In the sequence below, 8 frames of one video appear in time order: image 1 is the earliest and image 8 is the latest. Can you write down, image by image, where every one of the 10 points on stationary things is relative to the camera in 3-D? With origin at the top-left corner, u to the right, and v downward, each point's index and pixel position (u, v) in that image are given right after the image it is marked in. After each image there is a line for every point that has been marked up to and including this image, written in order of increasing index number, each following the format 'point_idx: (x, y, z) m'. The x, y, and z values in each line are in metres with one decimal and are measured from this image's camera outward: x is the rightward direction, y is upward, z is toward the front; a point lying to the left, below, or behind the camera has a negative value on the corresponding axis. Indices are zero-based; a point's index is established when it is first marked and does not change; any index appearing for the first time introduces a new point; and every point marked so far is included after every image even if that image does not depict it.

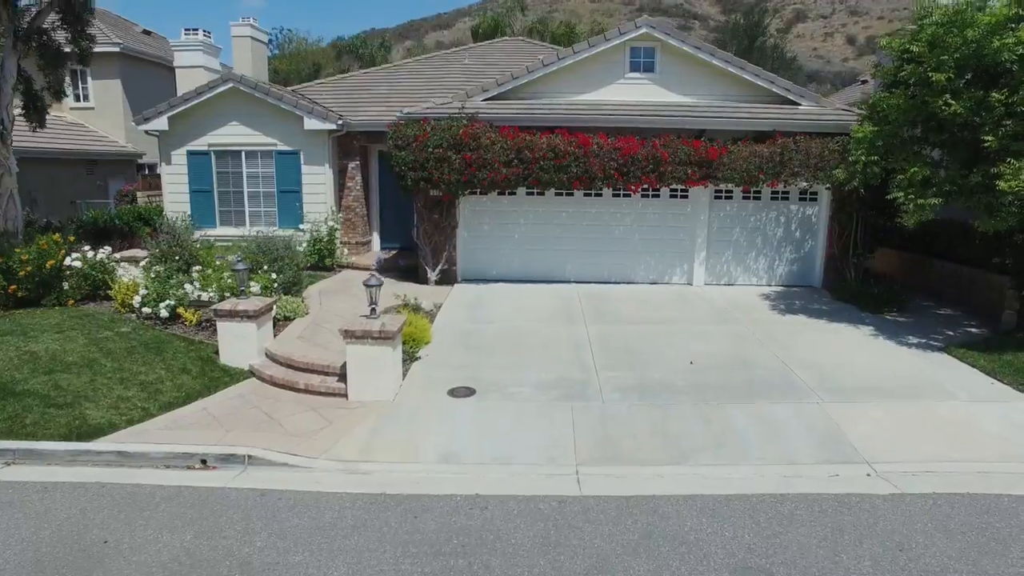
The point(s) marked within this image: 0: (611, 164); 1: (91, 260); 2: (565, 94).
0: (+1.9, +2.4, +12.2) m
1: (-7.2, +0.5, +10.9) m
2: (+1.1, +4.1, +13.4) m
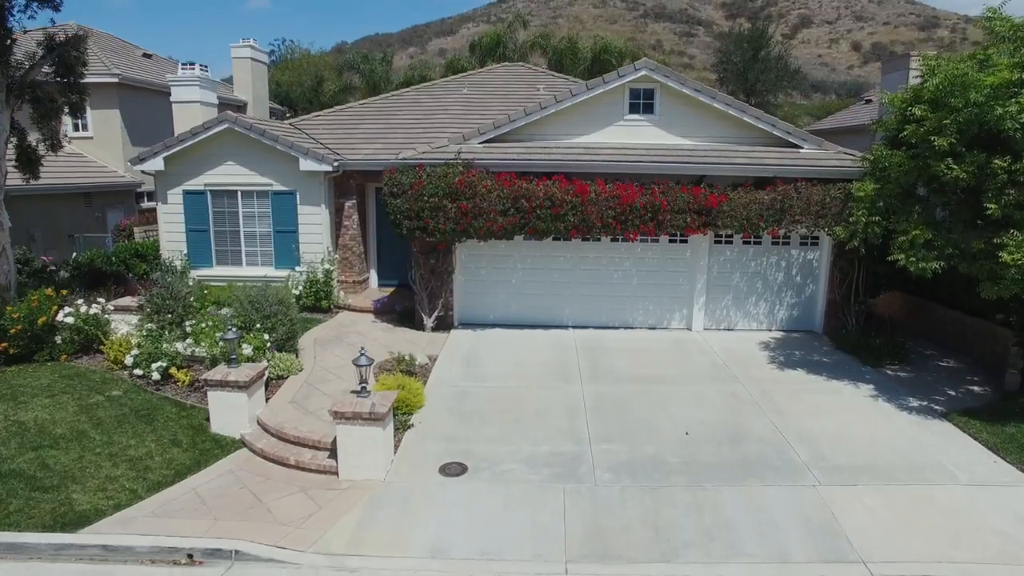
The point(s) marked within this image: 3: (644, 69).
0: (+1.8, +1.4, +12.1) m
1: (-7.3, -0.4, +10.8) m
2: (+1.1, +3.2, +13.3) m
3: (+2.6, +4.4, +12.7) m
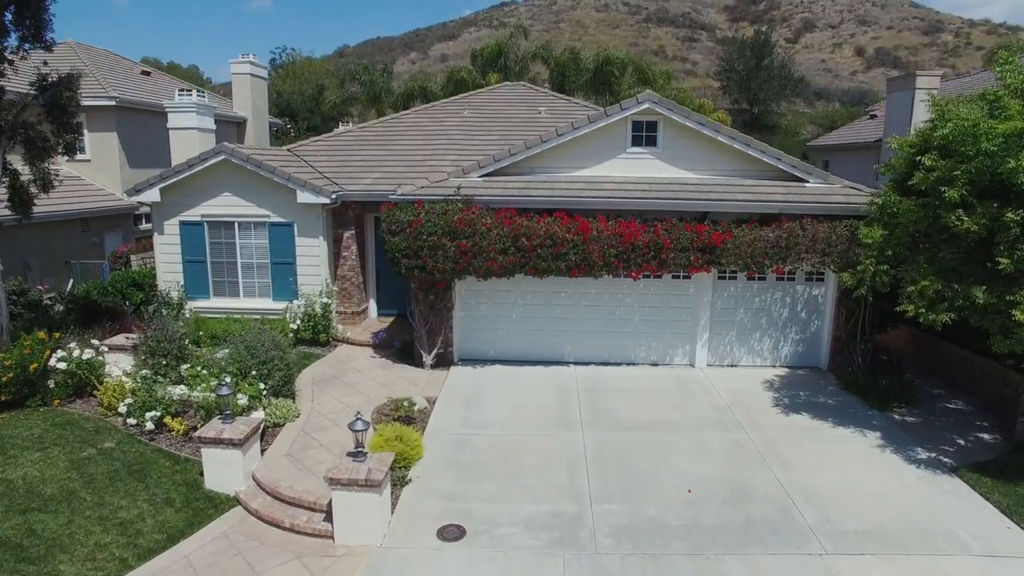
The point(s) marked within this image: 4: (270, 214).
0: (+1.8, +0.7, +11.9) m
1: (-7.3, -1.2, +10.7) m
2: (+1.1, +2.5, +13.1) m
3: (+2.6, +3.7, +12.5) m
4: (-5.3, +1.6, +14.0) m
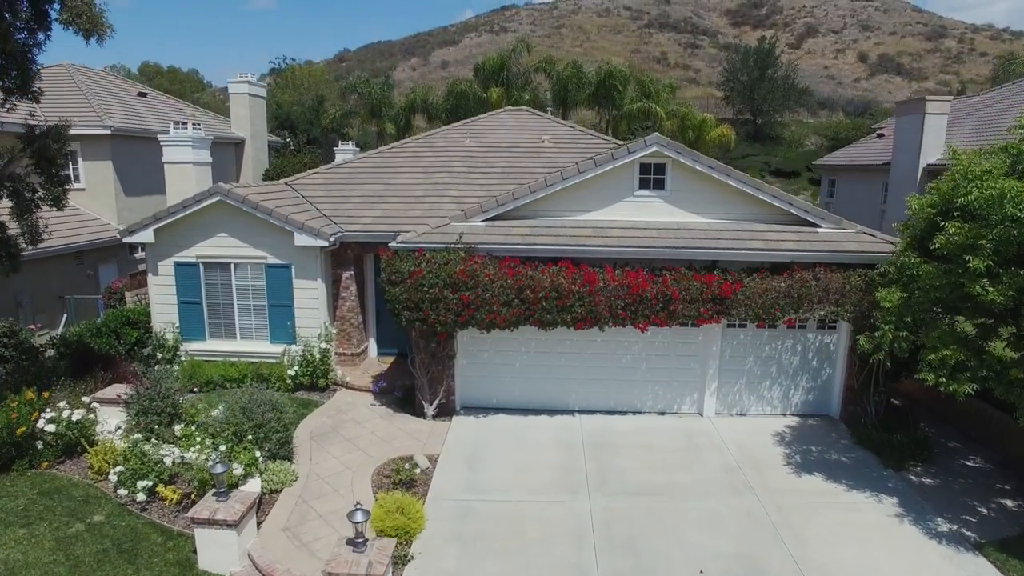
0: (+1.9, -0.3, +11.5) m
1: (-7.2, -2.1, +10.3) m
2: (+1.1, +1.5, +12.7) m
3: (+2.7, +2.7, +12.2) m
4: (-5.2, +0.7, +13.7) m
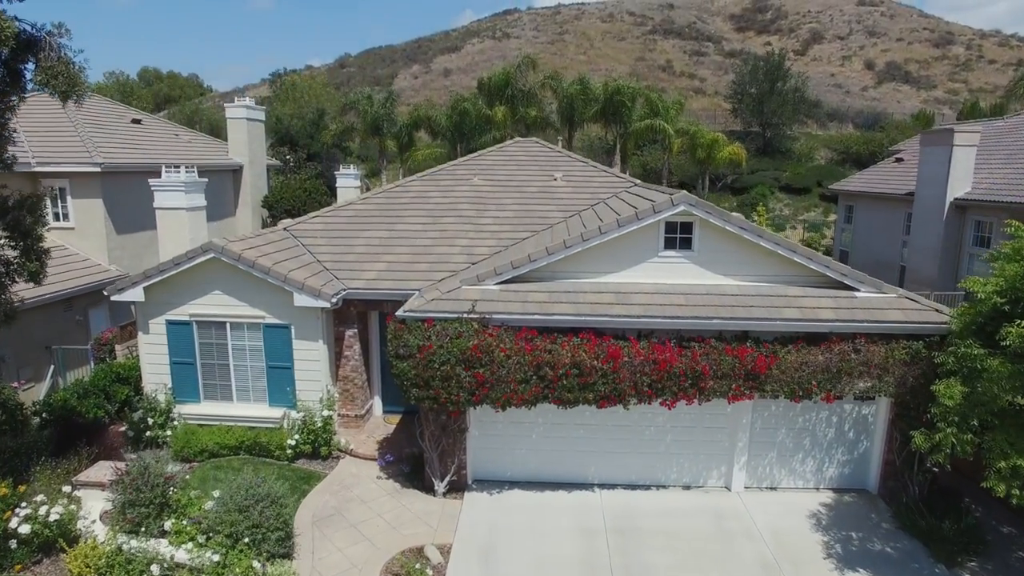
0: (+2.2, -1.5, +10.6) m
1: (-6.9, -3.4, +9.5) m
2: (+1.4, +0.3, +11.9) m
3: (+3.0, +1.5, +11.3) m
4: (-4.9, -0.5, +12.8) m
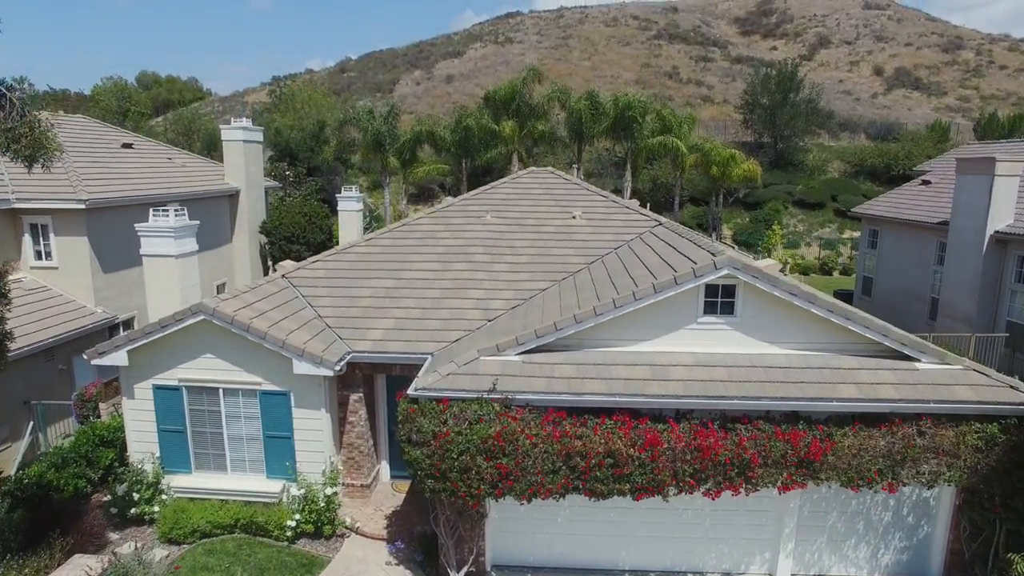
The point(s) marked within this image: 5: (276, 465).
0: (+2.6, -2.7, +9.5) m
1: (-6.5, -4.5, +8.3) m
2: (+1.8, -0.9, +10.7) m
3: (+3.4, +0.3, +10.1) m
4: (-4.6, -1.7, +11.6) m
5: (-4.4, -3.3, +12.0) m
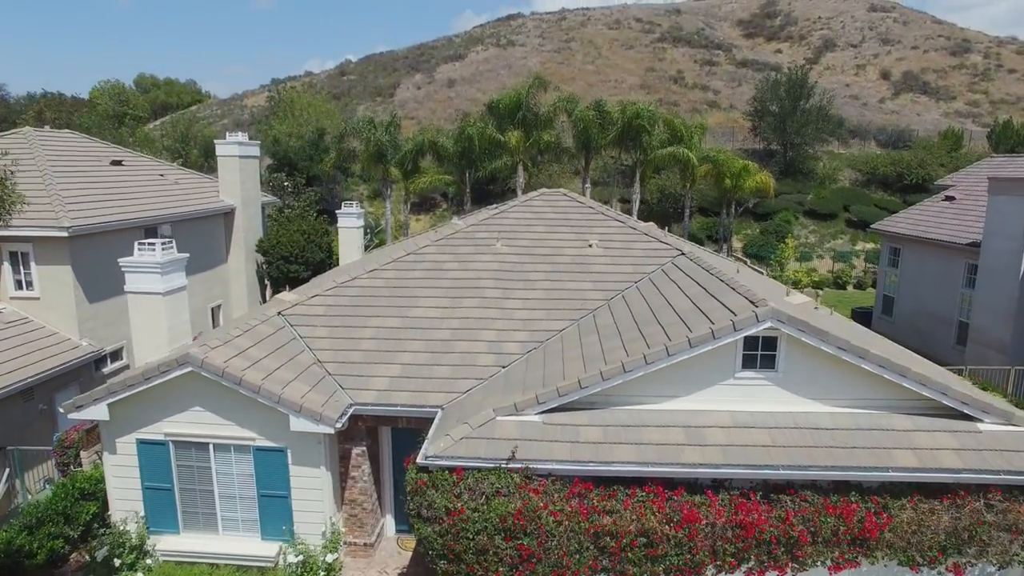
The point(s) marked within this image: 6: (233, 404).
0: (+2.9, -3.5, +8.5) m
1: (-6.3, -5.3, +7.3) m
2: (+2.1, -1.7, +9.7) m
3: (+3.7, -0.5, +9.1) m
4: (-4.3, -2.5, +10.6) m
5: (-4.2, -4.1, +11.0) m
6: (-4.6, -1.9, +10.5) m
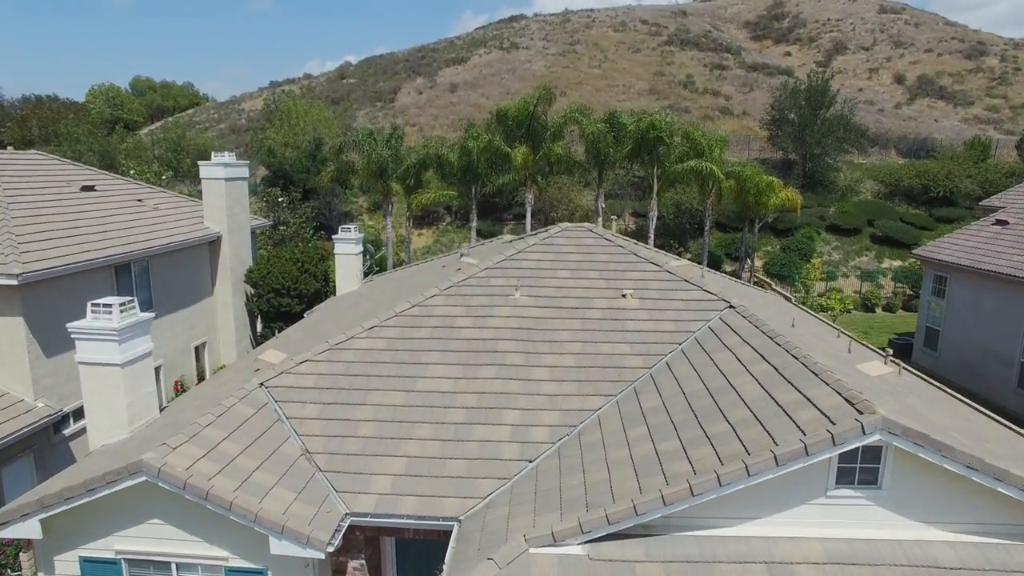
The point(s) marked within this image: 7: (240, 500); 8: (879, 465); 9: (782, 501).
0: (+3.3, -4.6, +6.5) m
1: (-5.8, -6.5, +5.3) m
2: (+2.5, -2.8, +7.7) m
3: (+4.1, -1.6, +7.1) m
4: (-3.8, -3.6, +8.6) m
5: (-3.7, -5.3, +9.0) m
6: (-4.2, -3.1, +8.5) m
7: (-3.5, -2.7, +8.1) m
8: (+4.4, -2.1, +7.6) m
9: (+3.2, -2.6, +7.6) m
